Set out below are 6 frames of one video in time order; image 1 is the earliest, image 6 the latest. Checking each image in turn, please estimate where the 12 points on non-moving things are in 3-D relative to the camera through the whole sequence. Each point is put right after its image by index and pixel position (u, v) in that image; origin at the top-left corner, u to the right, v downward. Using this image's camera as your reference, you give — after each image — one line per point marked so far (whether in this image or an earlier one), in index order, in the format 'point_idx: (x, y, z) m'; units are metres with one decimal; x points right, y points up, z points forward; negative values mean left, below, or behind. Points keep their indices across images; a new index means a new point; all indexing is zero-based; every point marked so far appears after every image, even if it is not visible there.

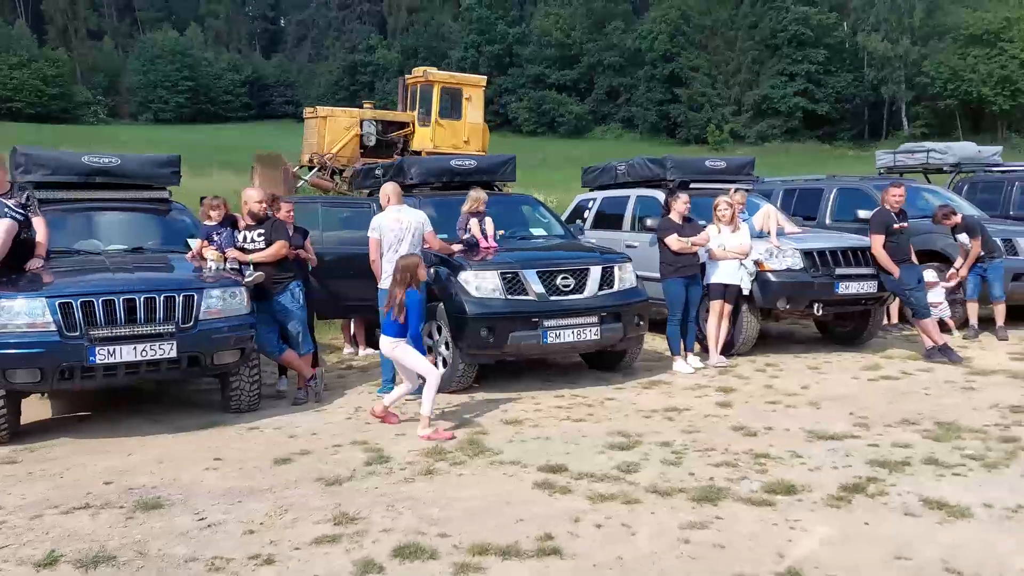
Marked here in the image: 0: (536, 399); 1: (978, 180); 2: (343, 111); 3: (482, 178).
0: (+0.2, -0.9, +6.9) m
1: (+7.9, +1.8, +13.9) m
2: (-4.1, +4.2, +19.4) m
3: (-0.3, +1.3, +9.3) m
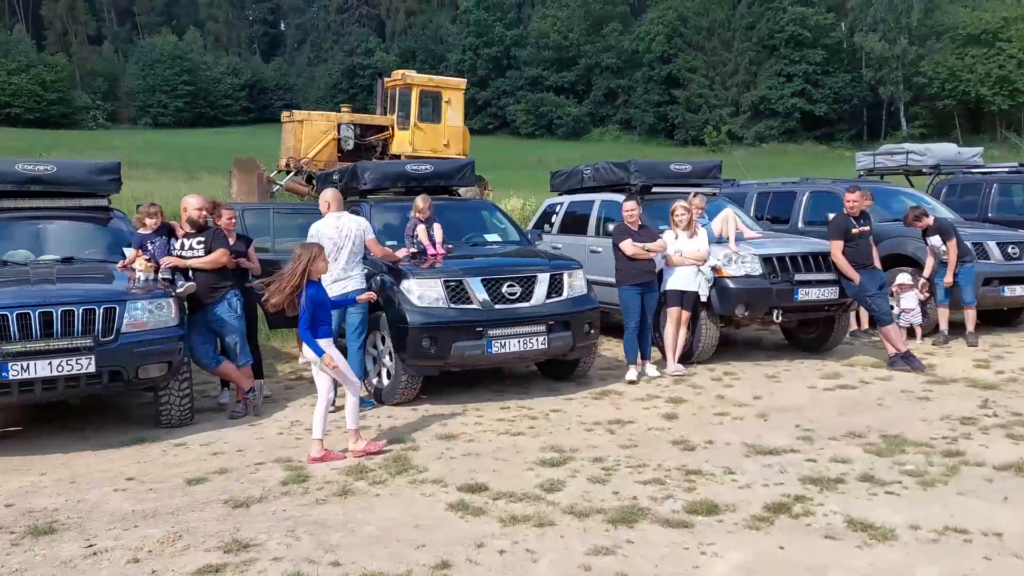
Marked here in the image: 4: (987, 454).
0: (-0.2, -1.0, +6.7) m
1: (+7.5, +1.8, +13.7) m
2: (-4.6, +4.1, +19.2) m
3: (-0.8, +1.2, +9.2) m
4: (+3.1, -1.1, +5.3) m
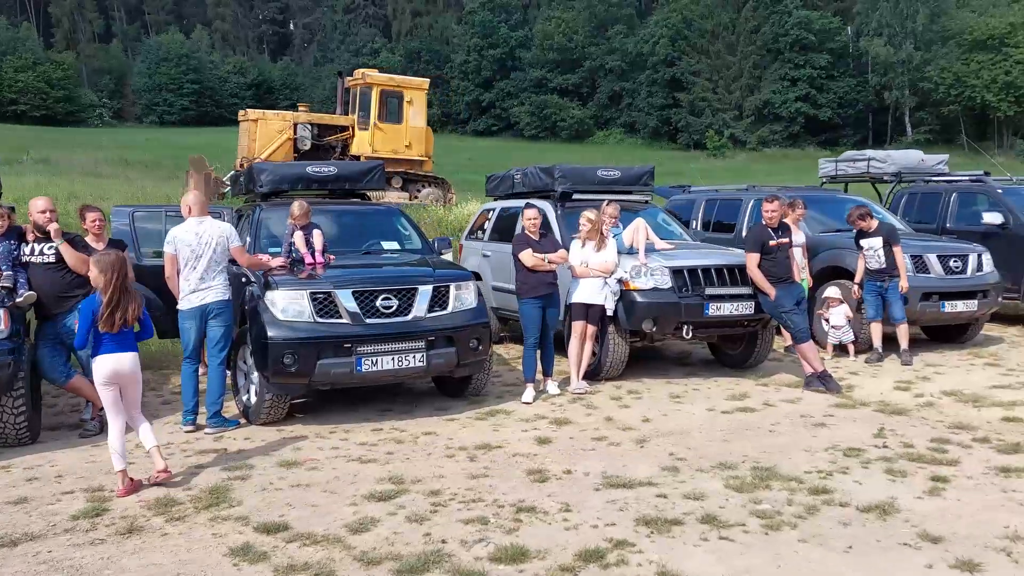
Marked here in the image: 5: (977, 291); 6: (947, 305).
0: (-1.3, -1.1, +6.3) m
1: (+6.5, +1.6, +13.3) m
2: (-5.4, +4.0, +18.8) m
3: (-1.8, +1.1, +8.8) m
4: (+2.0, -1.2, +4.8) m
5: (+5.4, 0.0, +9.6) m
6: (+5.0, -0.2, +9.5) m
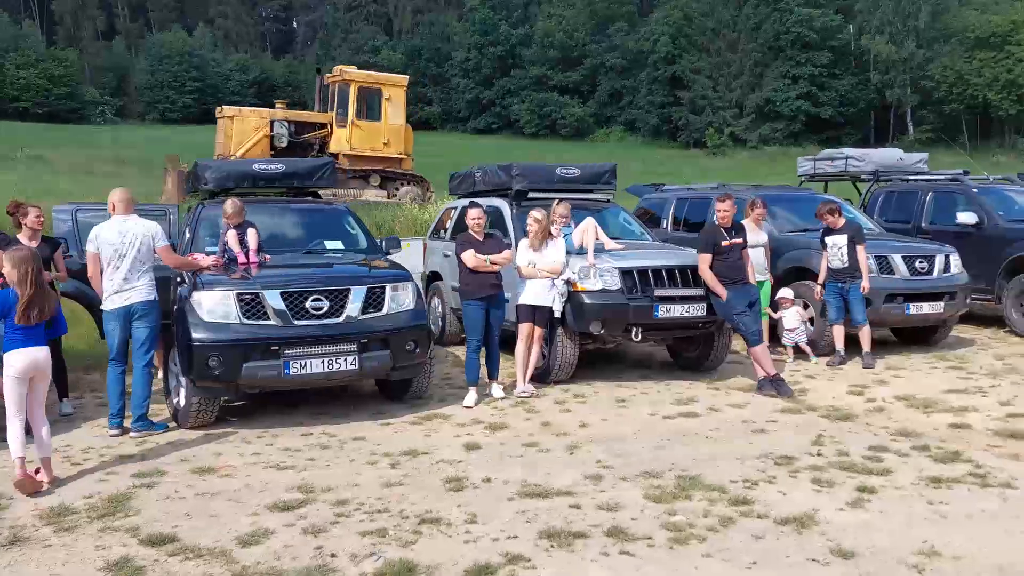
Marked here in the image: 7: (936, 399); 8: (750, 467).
0: (-1.8, -1.1, +6.1) m
1: (+6.1, +1.6, +13.1) m
2: (-5.9, +4.0, +18.7) m
3: (-2.3, +1.1, +8.6) m
4: (+1.5, -1.2, +4.7) m
5: (+4.9, -0.1, +9.4) m
6: (+4.5, -0.2, +9.3) m
7: (+3.6, -1.0, +7.1) m
8: (+1.5, -1.1, +5.2) m
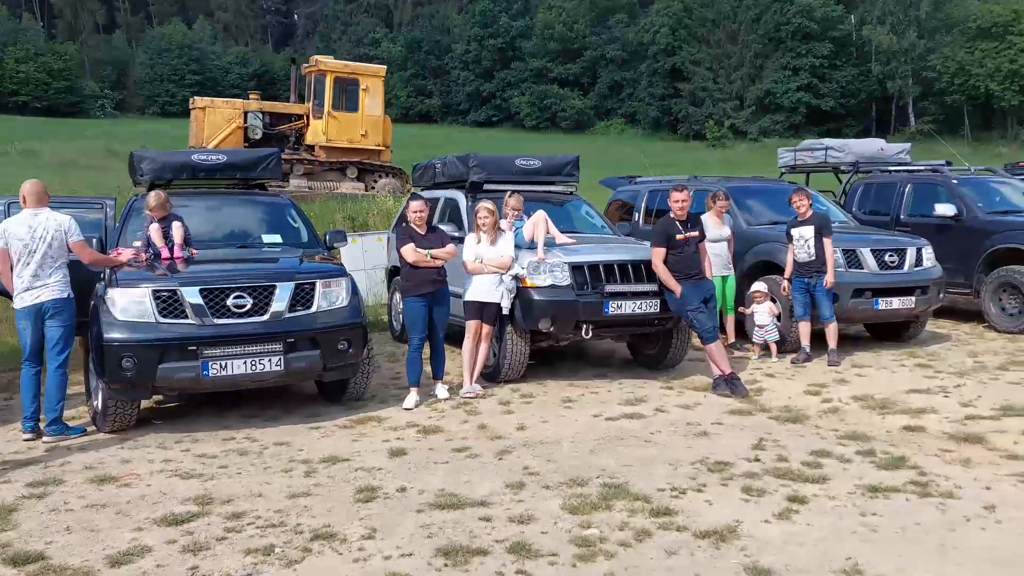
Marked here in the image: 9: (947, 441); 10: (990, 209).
0: (-2.3, -1.1, +5.8) m
1: (+5.6, +1.7, +12.7) m
2: (-6.4, +4.1, +18.3) m
3: (-2.8, +1.1, +8.3) m
4: (+1.0, -1.2, +4.4) m
5: (+4.5, 0.0, +9.1) m
6: (+4.0, -0.2, +9.0) m
7: (+3.1, -0.9, +6.7) m
8: (+1.0, -1.1, +4.9) m
9: (+3.0, -1.0, +5.6) m
10: (+6.5, +1.1, +11.2) m
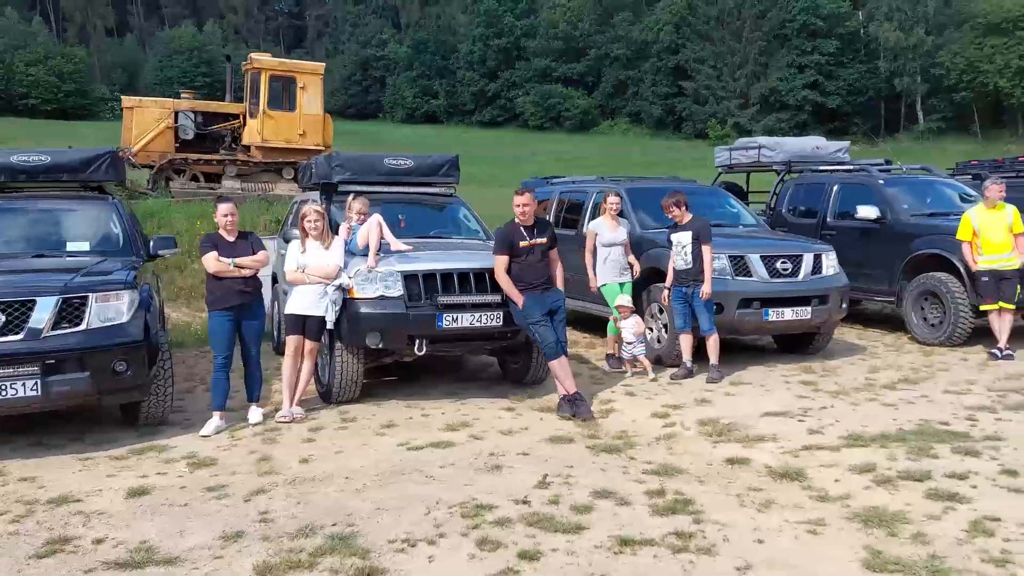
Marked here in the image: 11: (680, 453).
0: (-3.7, -1.2, +5.2) m
1: (+4.2, +1.6, +12.0) m
2: (-7.6, +4.0, +17.8) m
3: (-4.2, +1.0, +7.7) m
4: (-0.4, -1.3, +3.7) m
5: (+3.1, -0.1, +8.4) m
6: (+2.6, -0.2, +8.3) m
7: (+1.7, -1.0, +6.1) m
8: (-0.4, -1.2, +4.3) m
9: (+1.5, -1.1, +4.9) m
10: (+5.2, +1.0, +10.5) m
11: (+1.1, -1.1, +5.5) m
